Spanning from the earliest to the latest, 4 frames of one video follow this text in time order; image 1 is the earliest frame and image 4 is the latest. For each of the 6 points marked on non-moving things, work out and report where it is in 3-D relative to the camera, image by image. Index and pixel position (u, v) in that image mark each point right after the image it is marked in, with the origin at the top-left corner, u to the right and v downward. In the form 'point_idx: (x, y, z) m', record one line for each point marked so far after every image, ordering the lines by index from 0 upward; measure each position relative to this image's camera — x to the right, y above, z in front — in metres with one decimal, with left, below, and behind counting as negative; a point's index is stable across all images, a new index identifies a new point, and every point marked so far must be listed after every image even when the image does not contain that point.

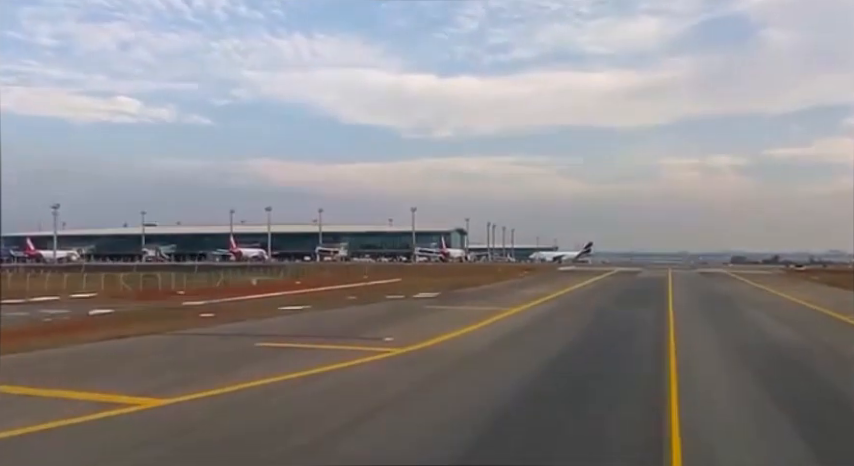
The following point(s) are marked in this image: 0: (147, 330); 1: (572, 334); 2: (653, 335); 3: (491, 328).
0: (-5.8, -2.2, +16.6) m
1: (+3.4, -2.5, +18.8) m
2: (+5.7, -2.6, +20.1) m
3: (+1.4, -2.4, +18.5) m
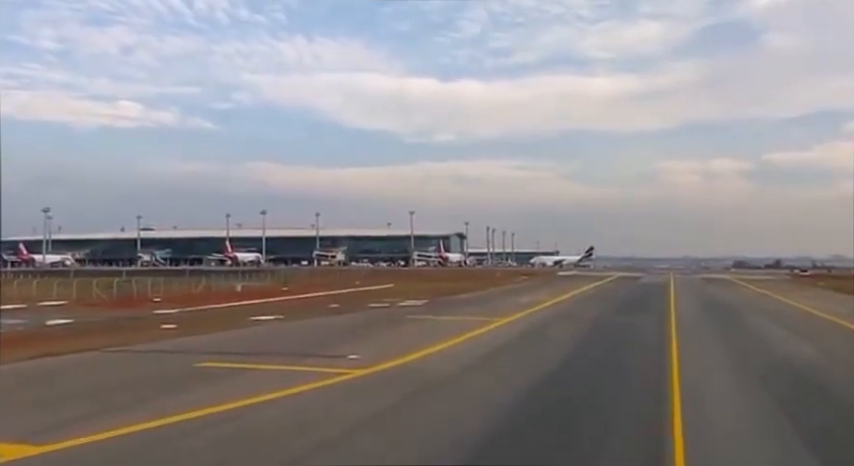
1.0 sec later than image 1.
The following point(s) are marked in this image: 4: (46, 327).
0: (-5.9, -2.3, +16.0) m
1: (+3.3, -2.6, +18.2) m
2: (+5.6, -2.7, +19.5) m
3: (+1.3, -2.5, +17.9) m
4: (-9.5, -2.3, +19.6) m
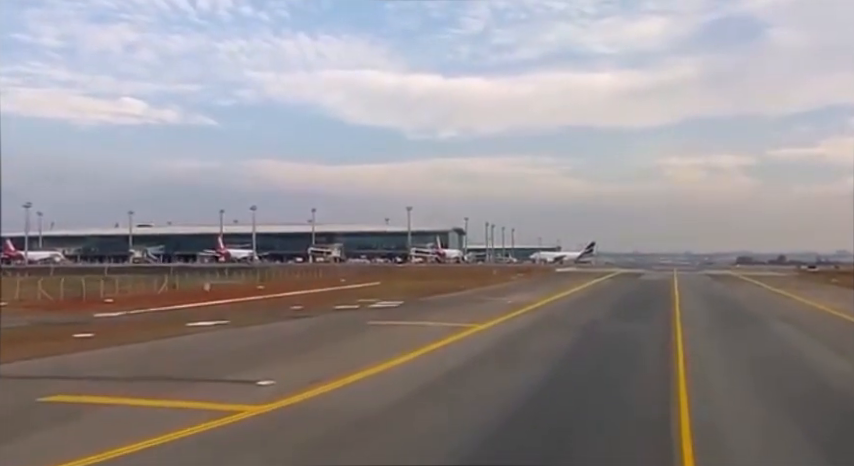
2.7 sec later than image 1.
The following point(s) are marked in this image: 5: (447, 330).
0: (-6.2, -2.2, +15.0) m
1: (+3.0, -2.5, +17.2) m
2: (+5.4, -2.6, +18.4) m
3: (+1.0, -2.3, +16.8) m
4: (-9.7, -2.2, +18.6) m
5: (+0.5, -2.3, +19.4) m
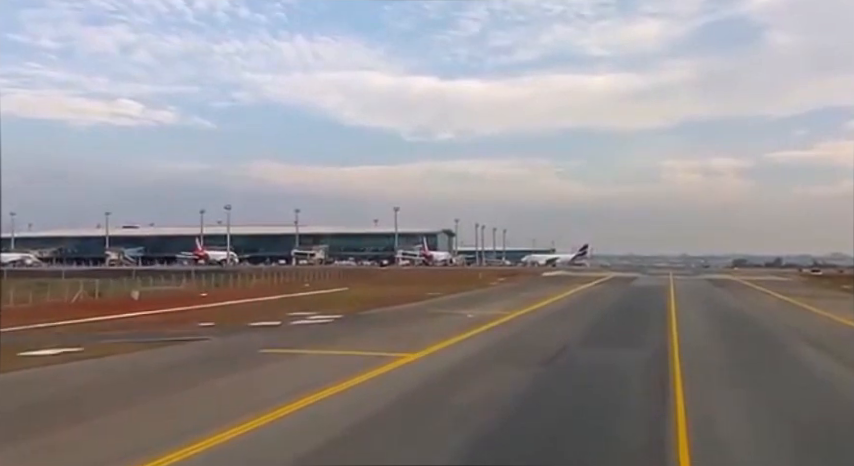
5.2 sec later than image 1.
0: (-6.7, -2.2, +13.3) m
1: (+2.5, -2.5, +15.5) m
2: (+4.8, -2.6, +16.8) m
3: (+0.5, -2.4, +15.2) m
4: (-10.3, -2.2, +16.9) m
5: (-0.1, -2.3, +17.7) m
